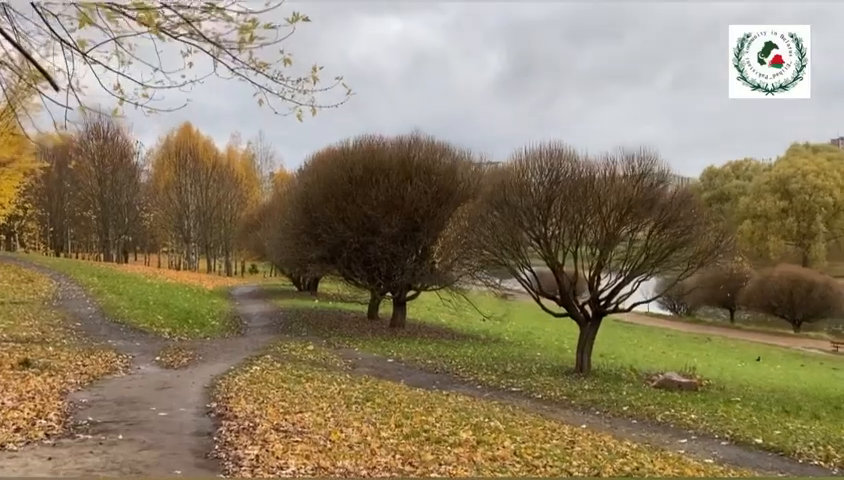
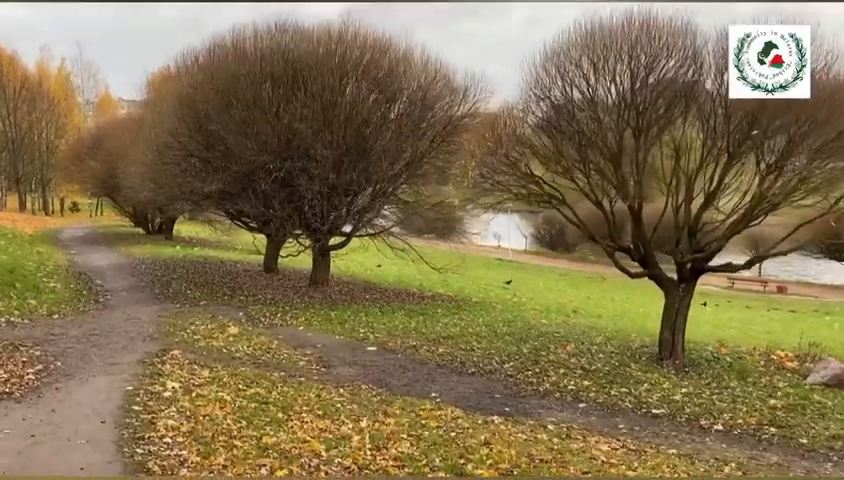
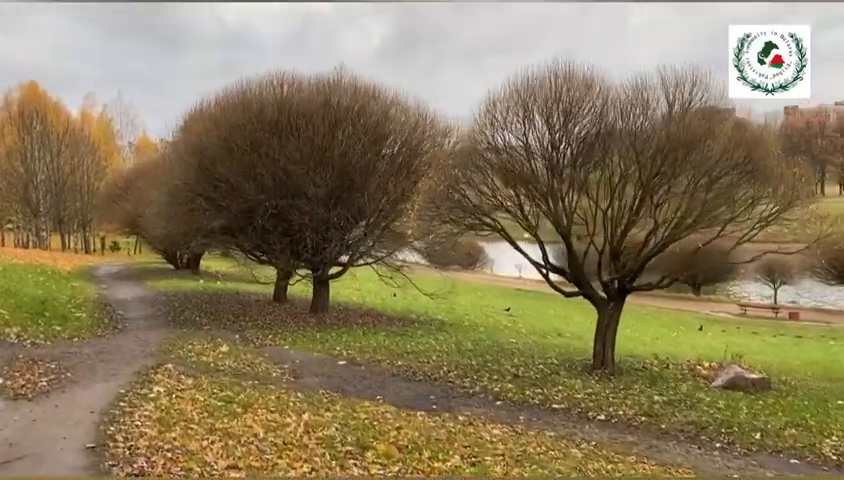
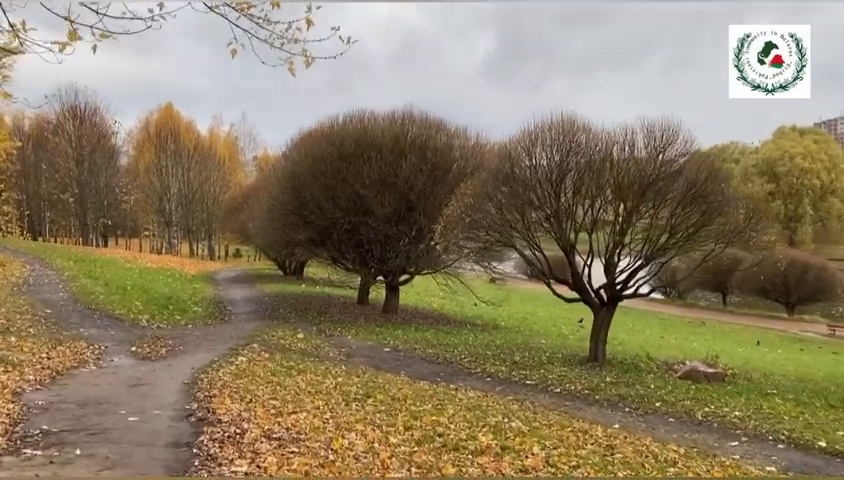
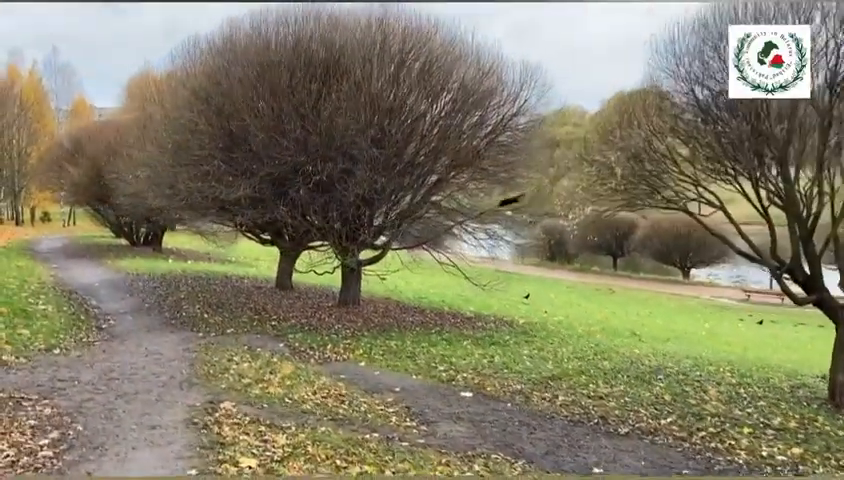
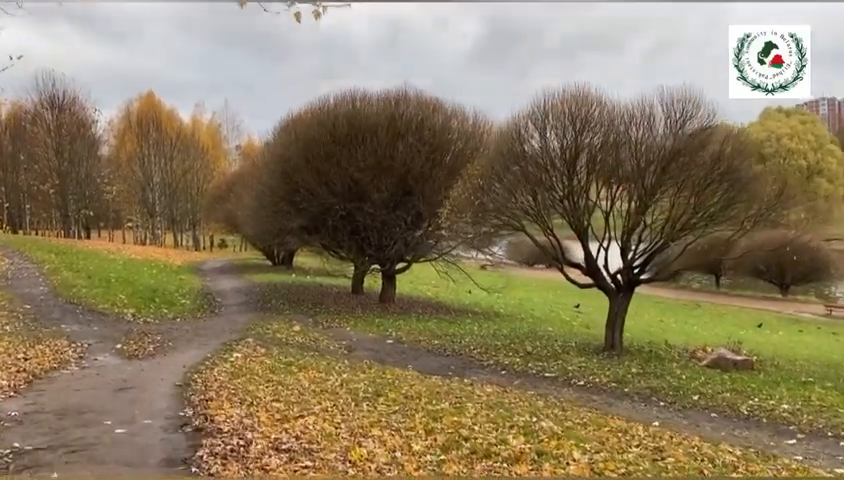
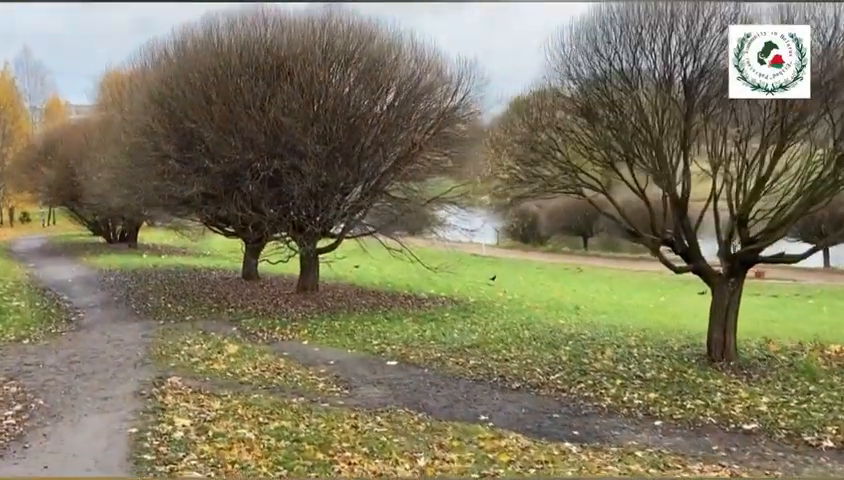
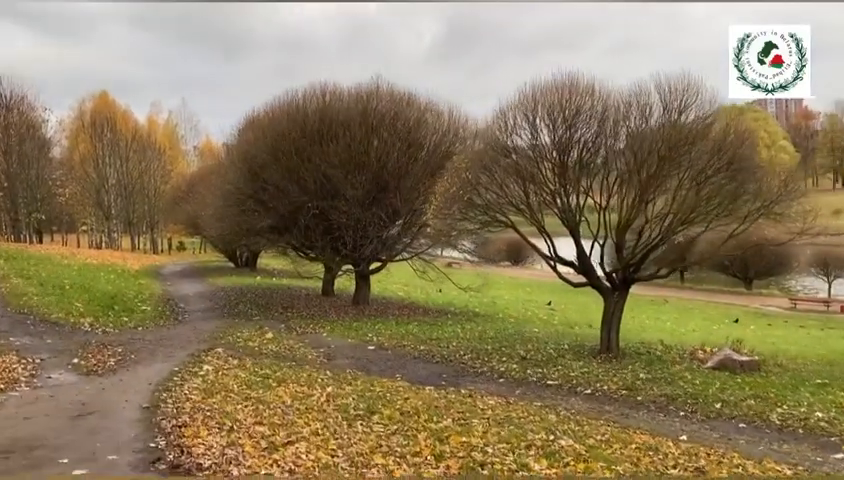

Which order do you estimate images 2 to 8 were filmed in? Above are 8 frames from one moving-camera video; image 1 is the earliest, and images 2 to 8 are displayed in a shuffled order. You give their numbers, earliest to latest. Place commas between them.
4, 6, 8, 3, 2, 7, 5
